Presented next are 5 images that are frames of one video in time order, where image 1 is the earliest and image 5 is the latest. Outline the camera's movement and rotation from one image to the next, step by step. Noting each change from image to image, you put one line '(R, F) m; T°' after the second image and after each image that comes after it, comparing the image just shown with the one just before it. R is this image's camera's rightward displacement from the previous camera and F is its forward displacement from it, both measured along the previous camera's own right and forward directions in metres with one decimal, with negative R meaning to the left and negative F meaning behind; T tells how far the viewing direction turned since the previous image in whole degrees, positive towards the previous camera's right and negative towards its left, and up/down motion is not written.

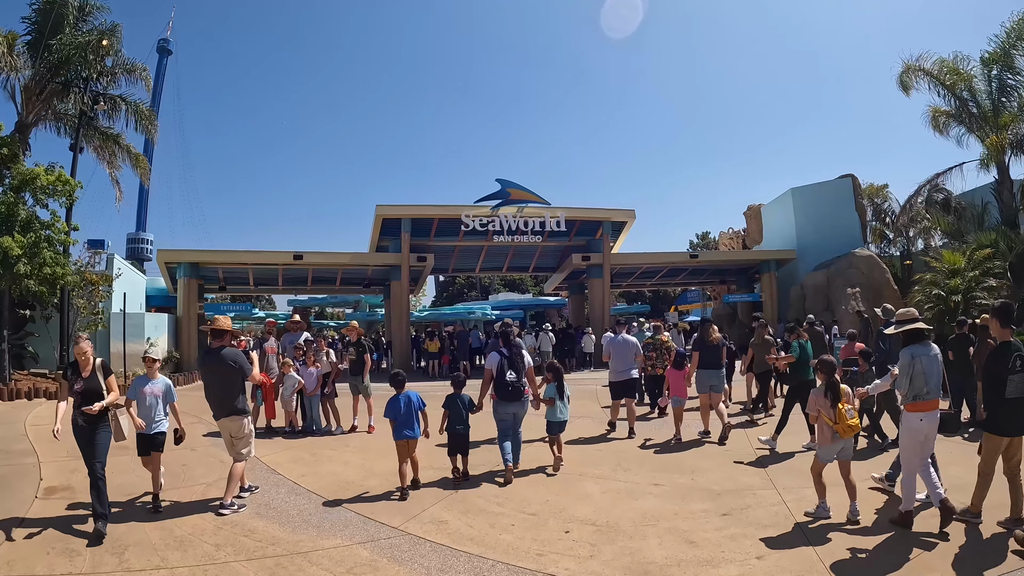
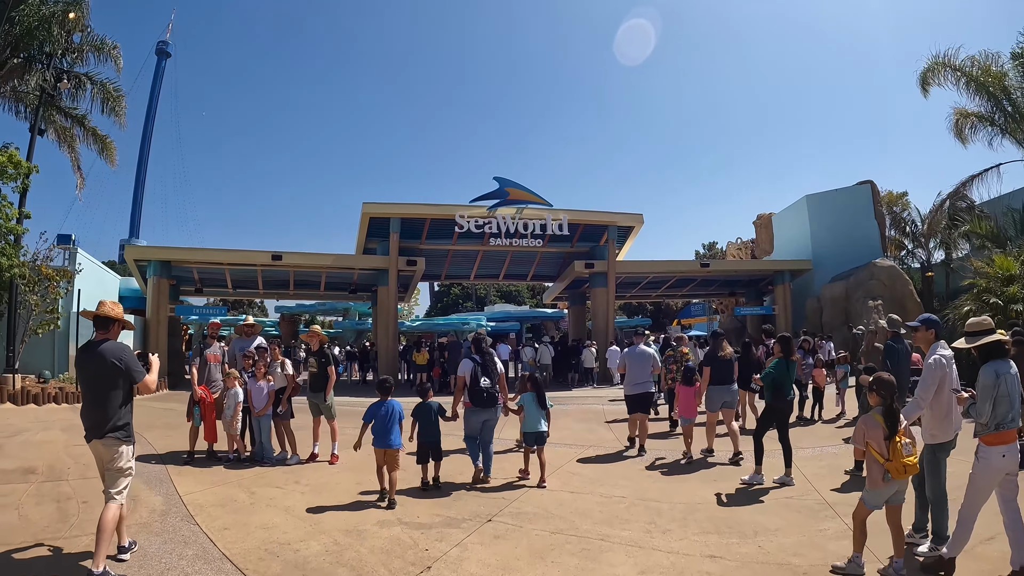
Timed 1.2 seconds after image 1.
(0.0, +1.6) m; 0°
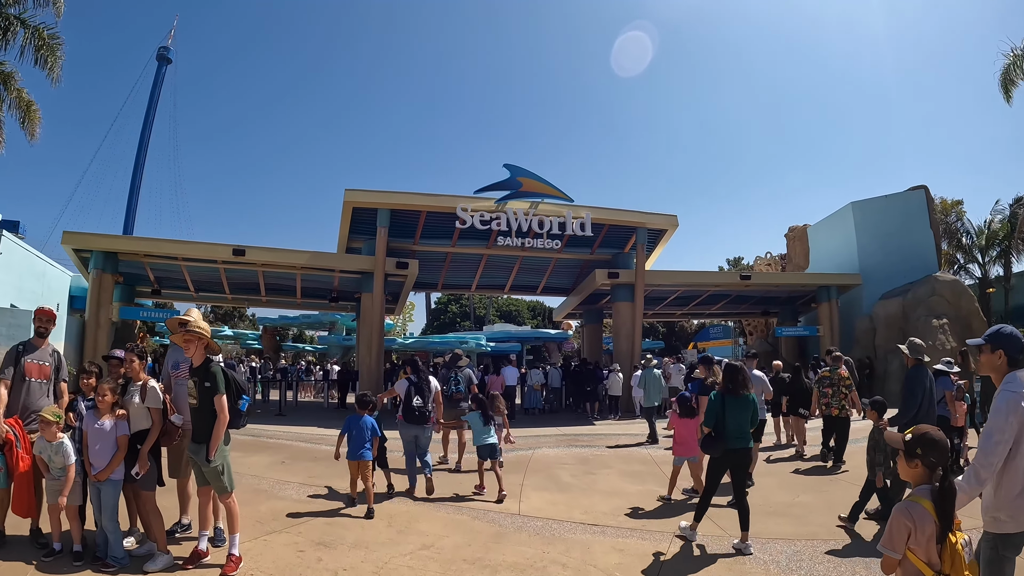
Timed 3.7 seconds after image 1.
(-0.3, +3.1) m; 0°
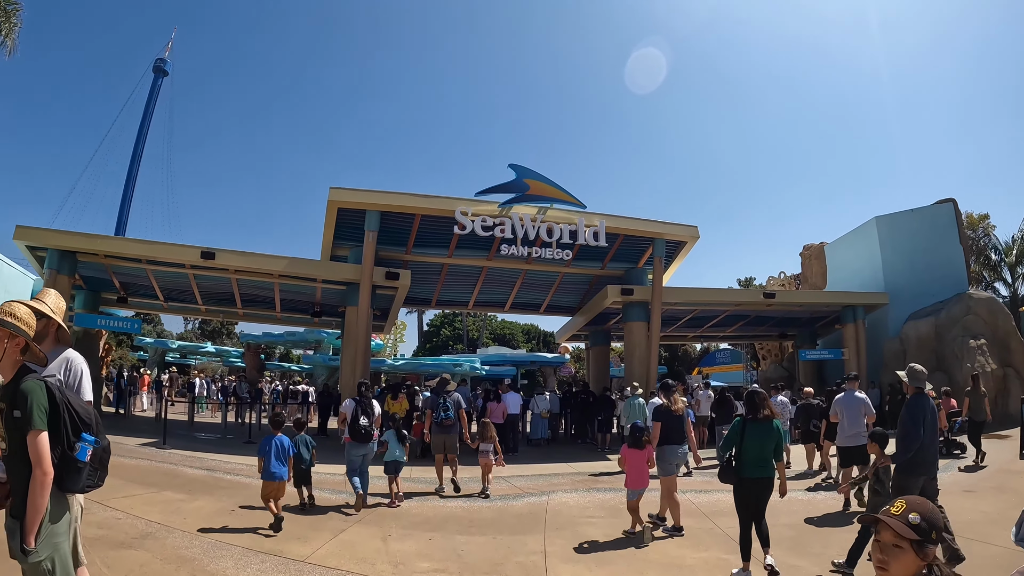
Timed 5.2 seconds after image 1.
(-0.3, +1.7) m; +1°
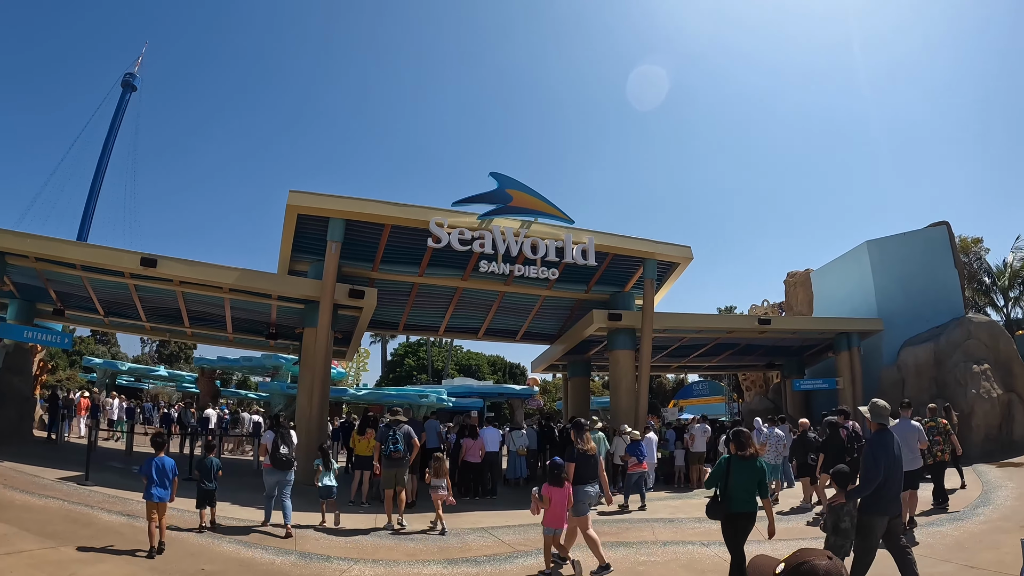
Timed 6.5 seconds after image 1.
(-0.3, +1.3) m; +3°
